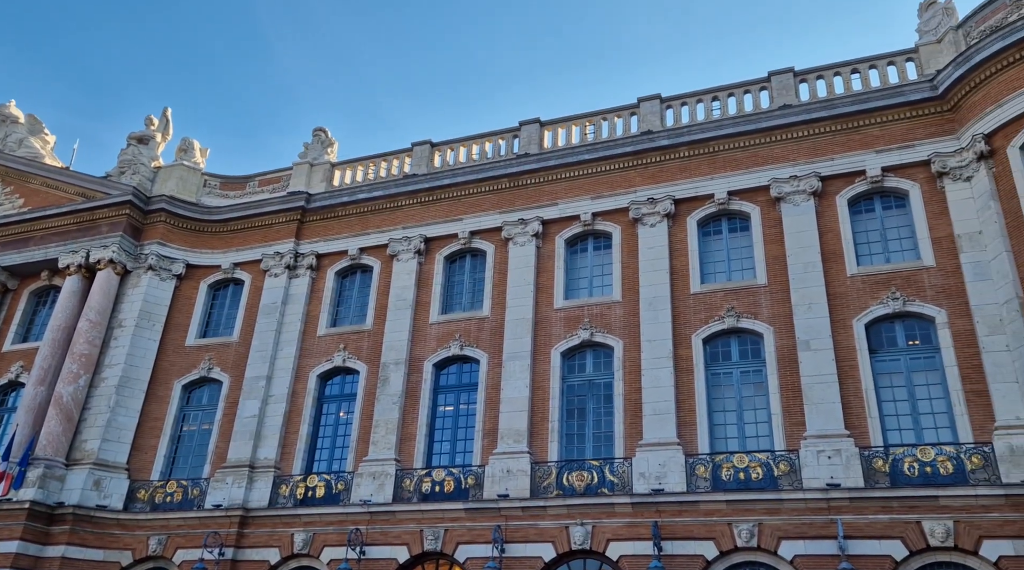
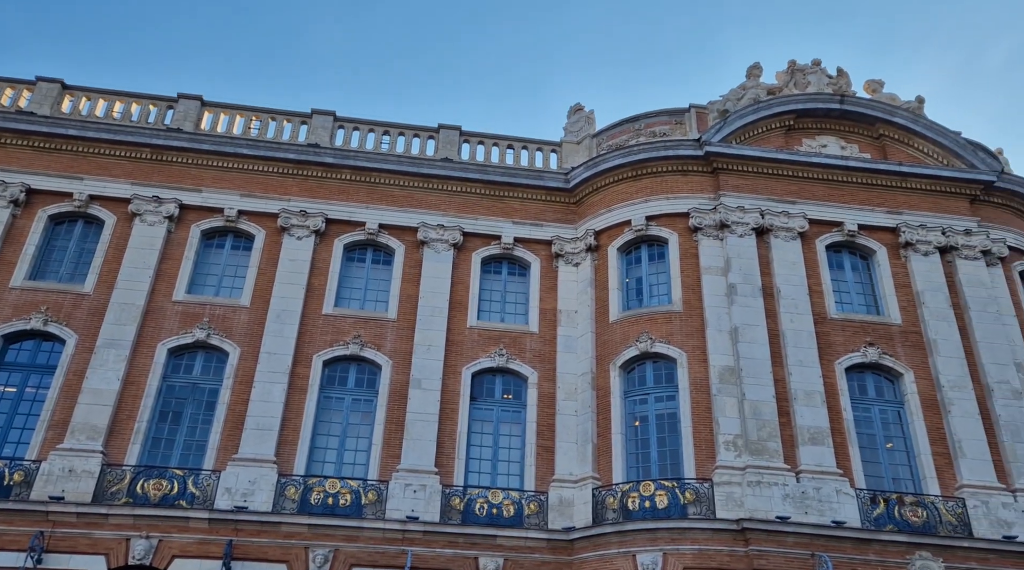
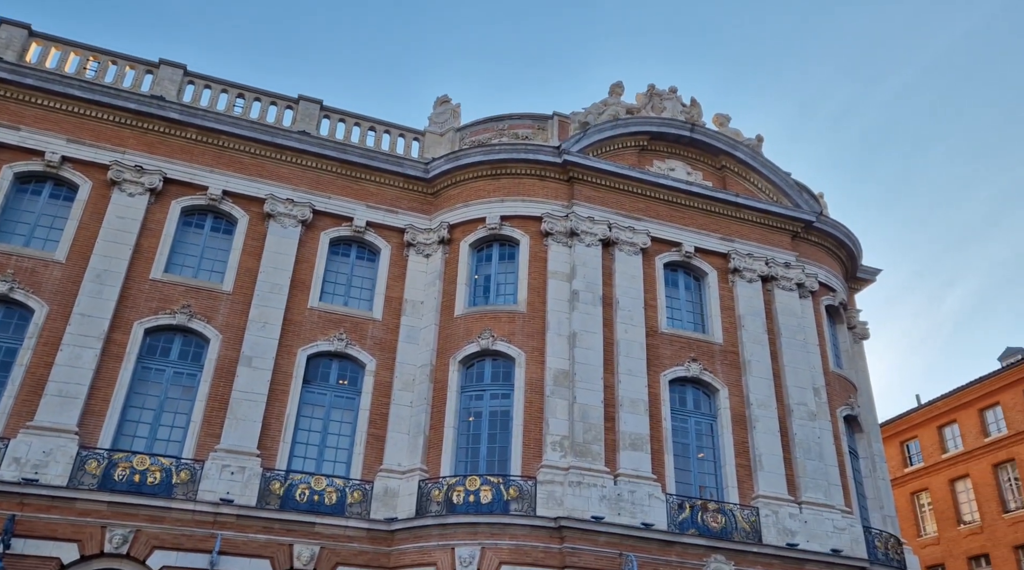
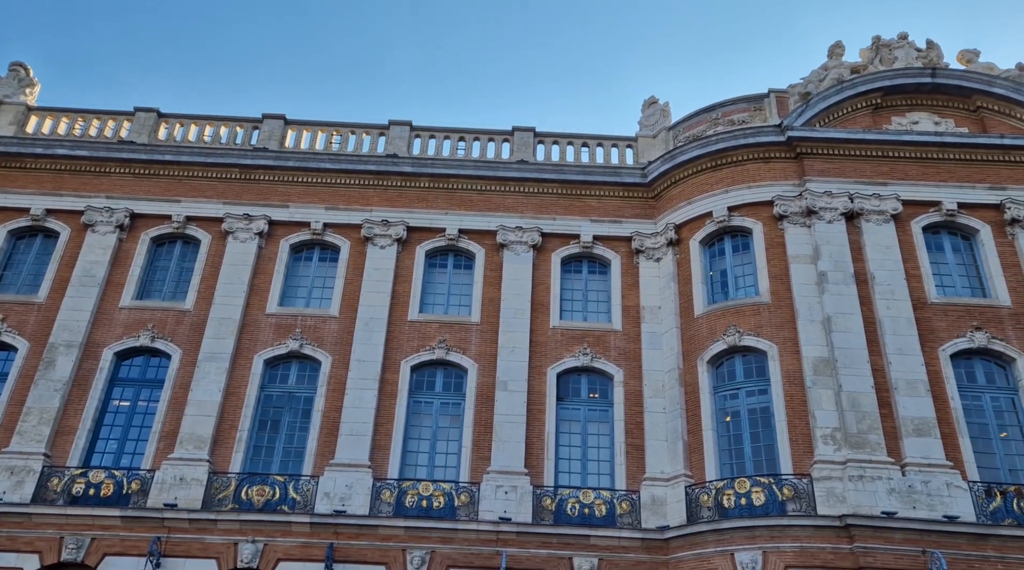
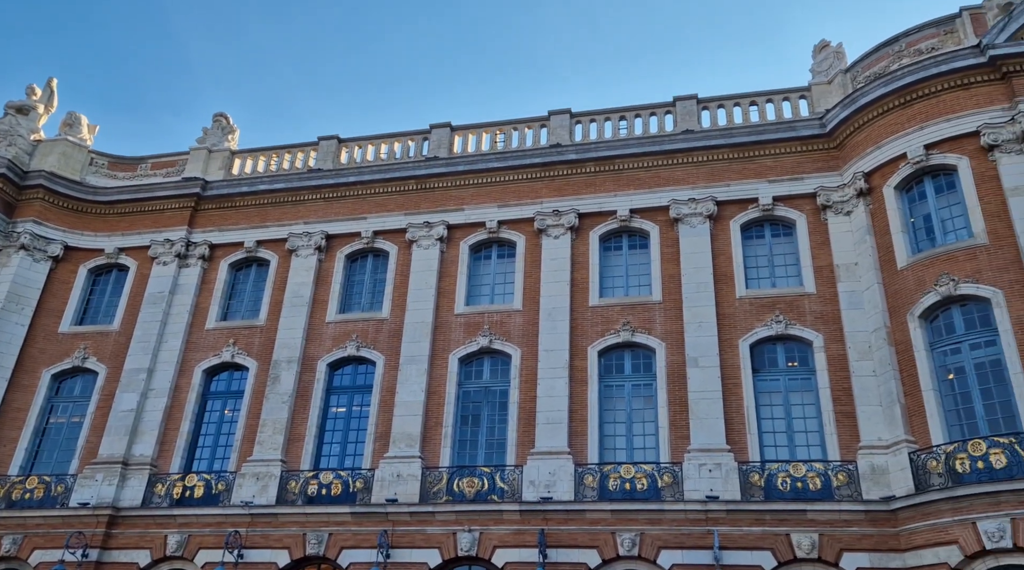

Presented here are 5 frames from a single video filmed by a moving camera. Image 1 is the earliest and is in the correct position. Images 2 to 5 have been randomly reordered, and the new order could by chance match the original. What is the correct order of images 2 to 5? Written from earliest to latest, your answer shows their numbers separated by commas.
5, 4, 2, 3
